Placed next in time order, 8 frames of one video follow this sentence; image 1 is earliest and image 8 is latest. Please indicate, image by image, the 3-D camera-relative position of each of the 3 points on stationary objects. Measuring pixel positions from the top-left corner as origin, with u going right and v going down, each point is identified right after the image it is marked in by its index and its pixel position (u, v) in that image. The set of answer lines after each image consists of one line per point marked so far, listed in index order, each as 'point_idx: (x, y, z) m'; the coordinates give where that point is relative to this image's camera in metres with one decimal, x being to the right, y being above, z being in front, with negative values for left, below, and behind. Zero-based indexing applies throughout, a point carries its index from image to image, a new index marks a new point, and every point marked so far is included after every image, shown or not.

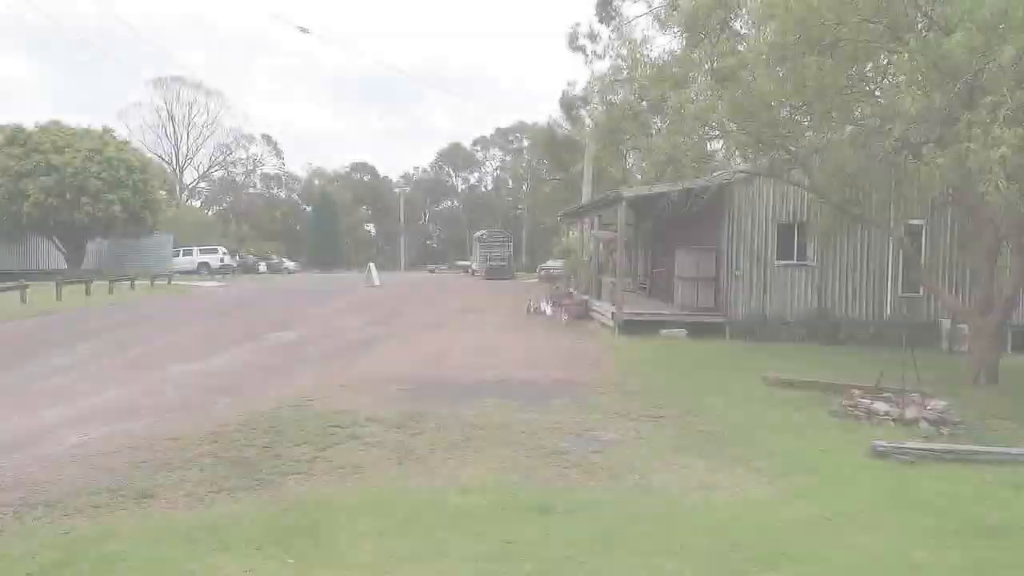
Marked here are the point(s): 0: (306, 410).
0: (-1.5, -0.9, +7.7) m
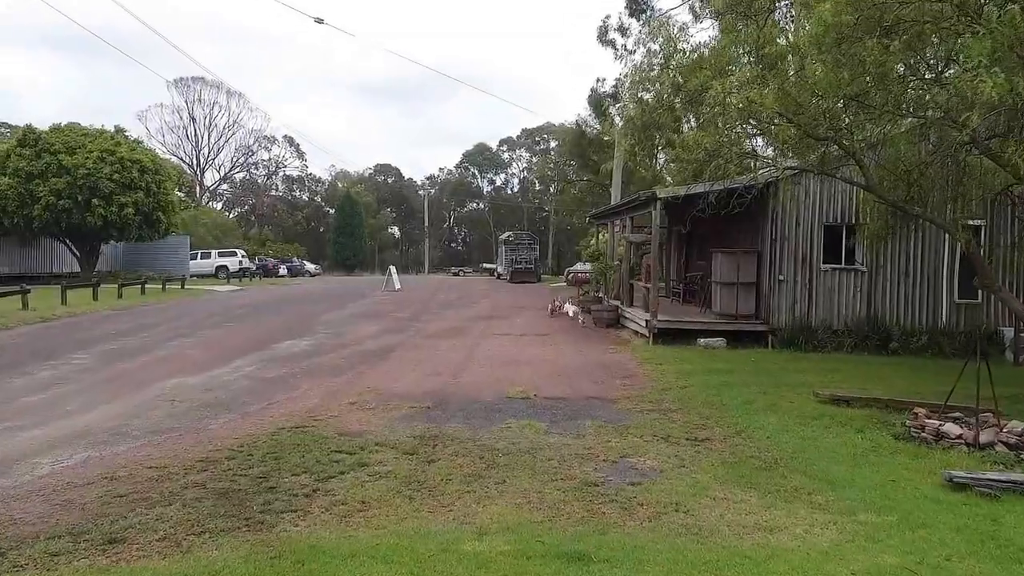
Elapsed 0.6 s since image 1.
0: (-1.3, -0.9, +7.0) m
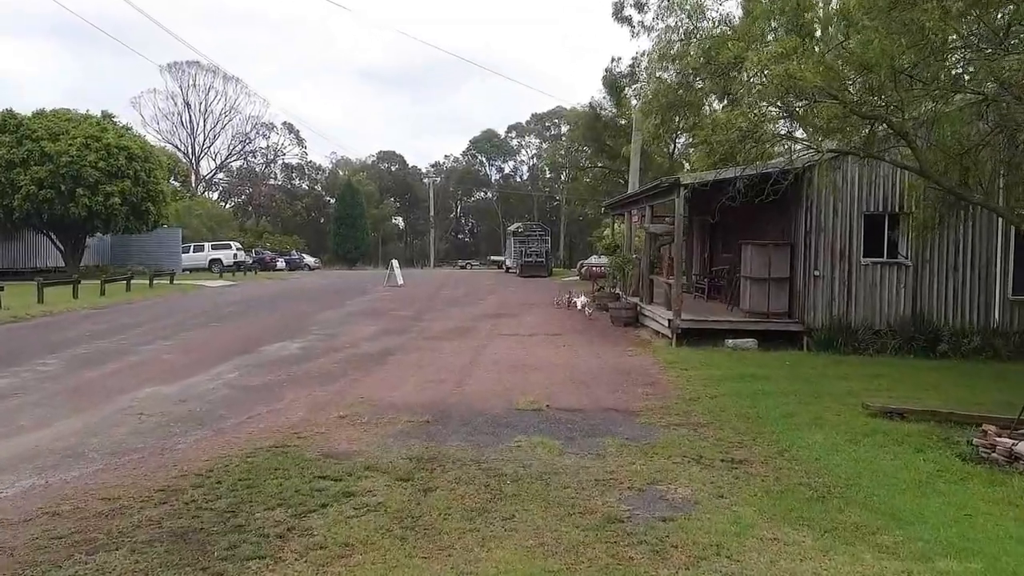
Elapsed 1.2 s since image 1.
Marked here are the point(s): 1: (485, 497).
0: (-1.2, -0.9, +6.1) m
1: (-0.1, -1.0, +5.3) m
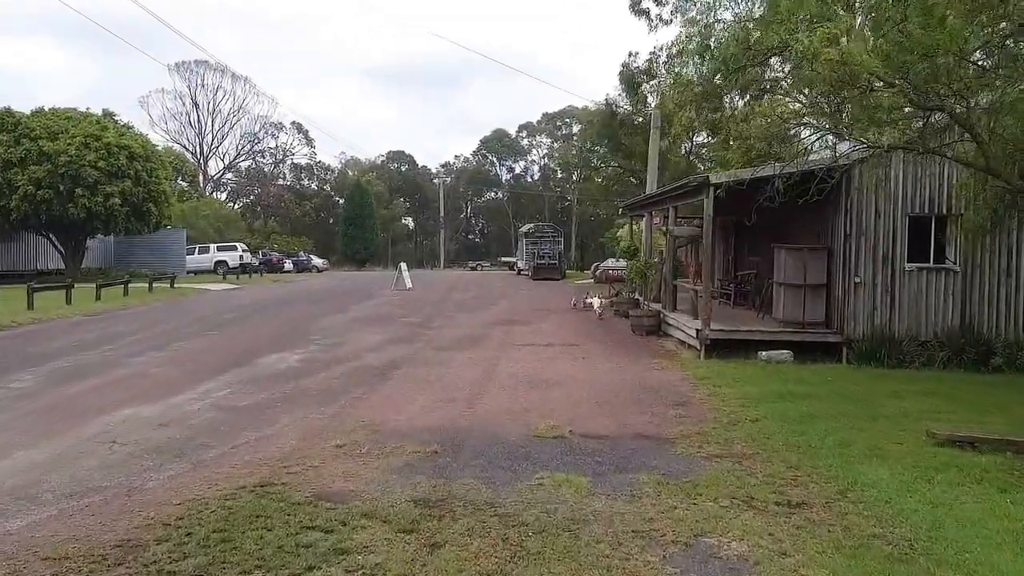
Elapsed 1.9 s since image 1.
0: (-1.1, -1.0, +5.3) m
1: (0.0, -1.1, +4.4) m
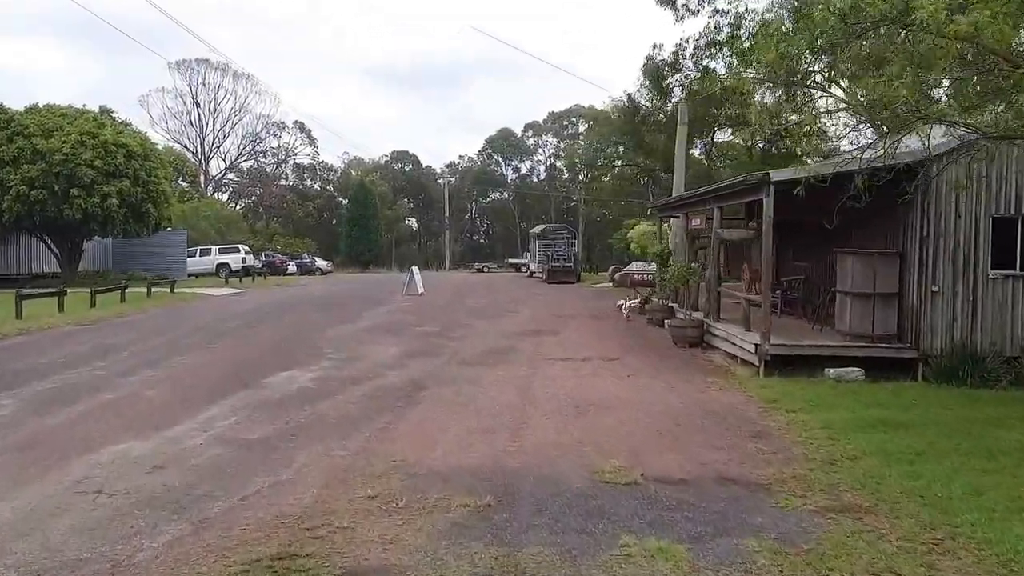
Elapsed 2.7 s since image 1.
0: (-0.8, -1.1, +4.2) m
1: (+0.3, -1.2, +3.3) m
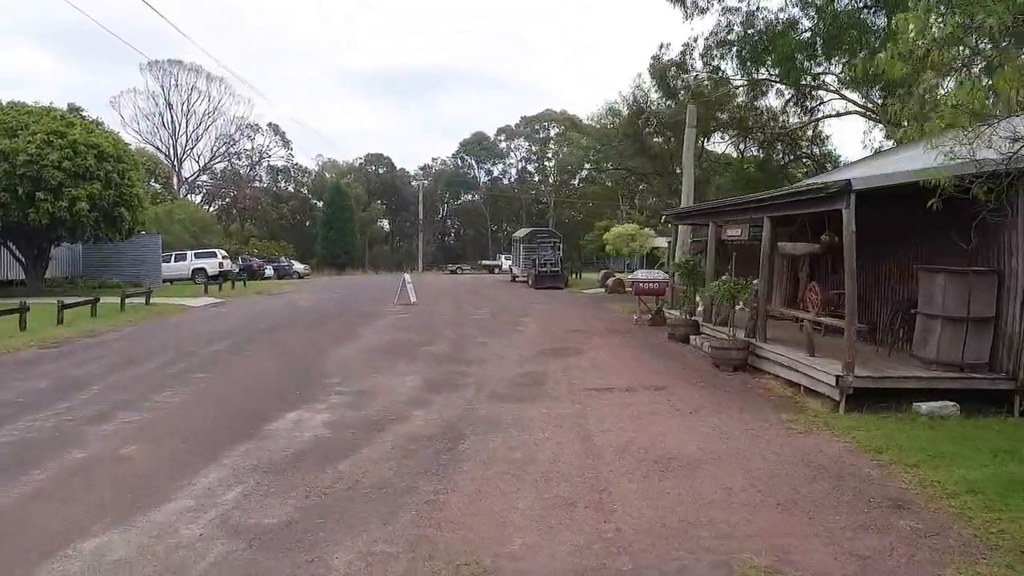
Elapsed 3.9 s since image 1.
0: (-0.3, -1.3, +2.6) m
1: (+0.8, -1.4, +1.8) m
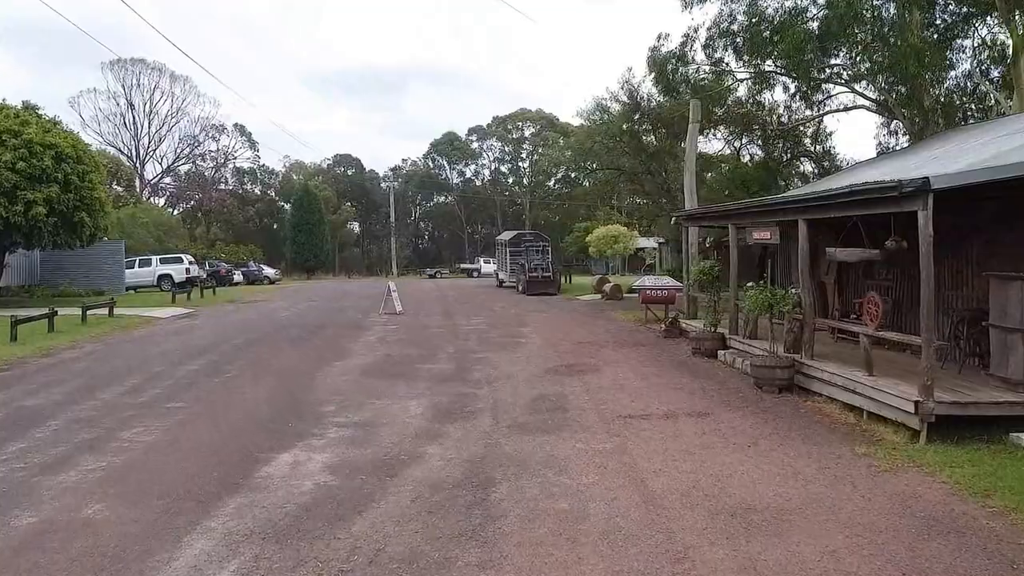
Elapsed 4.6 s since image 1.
0: (+0.1, -1.4, +1.5) m
1: (+1.3, -1.5, +0.7) m
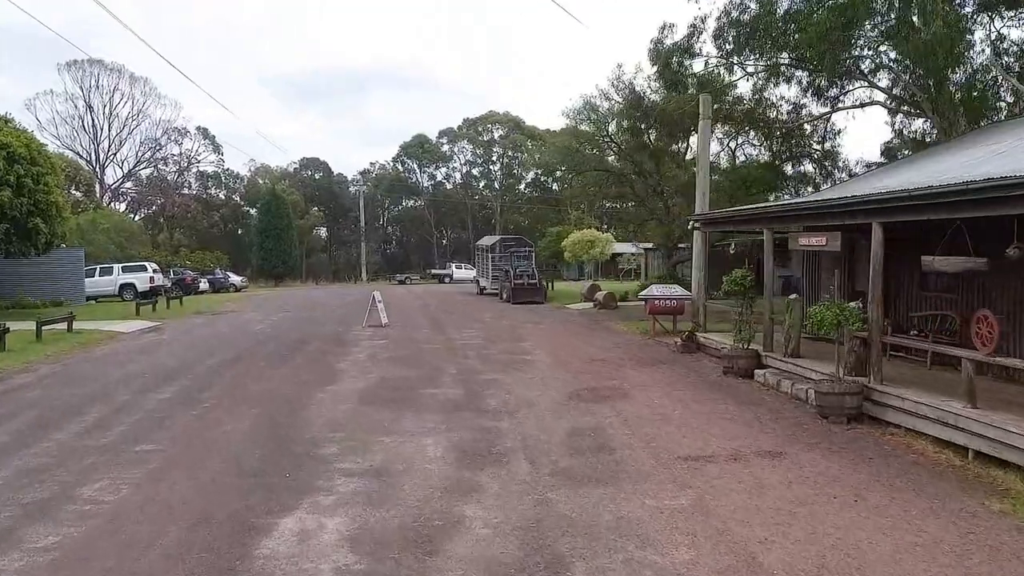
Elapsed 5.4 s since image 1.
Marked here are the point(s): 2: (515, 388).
0: (+0.6, -1.5, +0.1) m
1: (+1.8, -1.6, -0.7) m
2: (0.0, -1.0, +10.7) m
